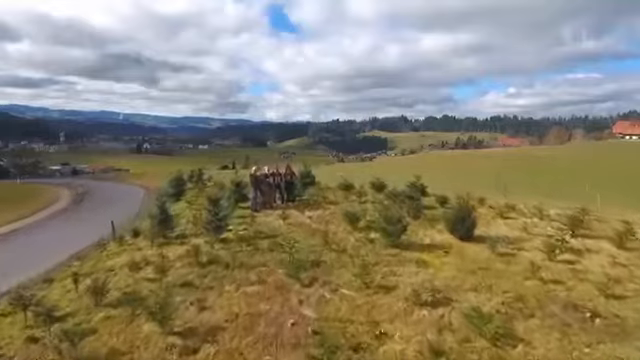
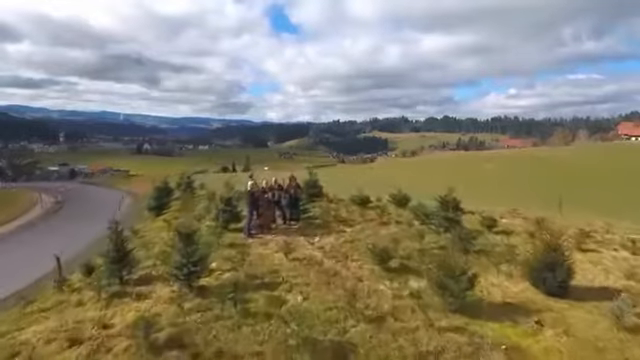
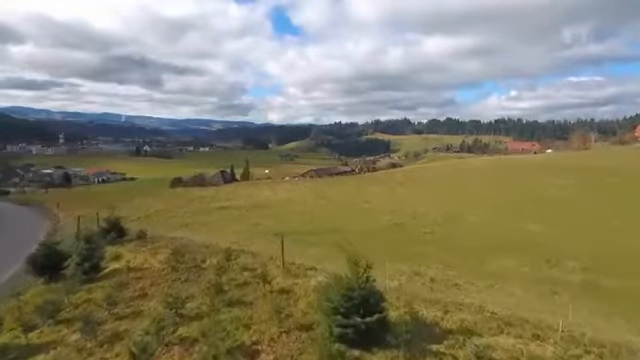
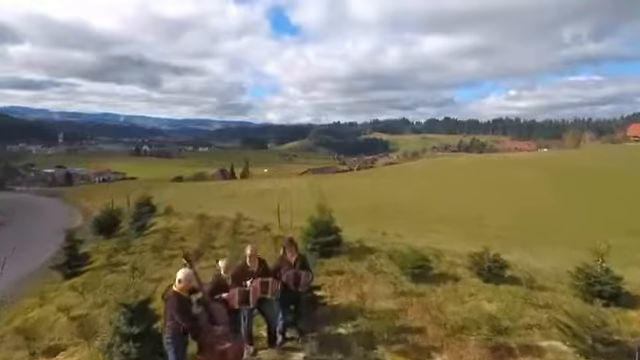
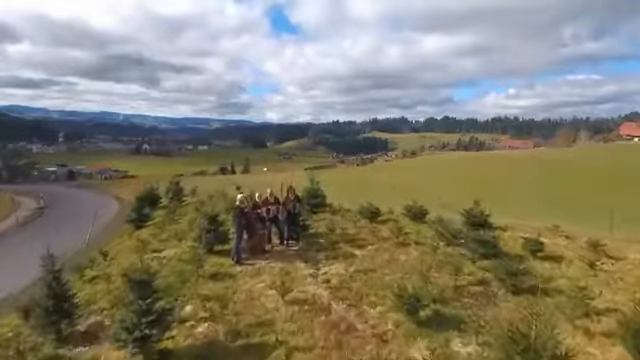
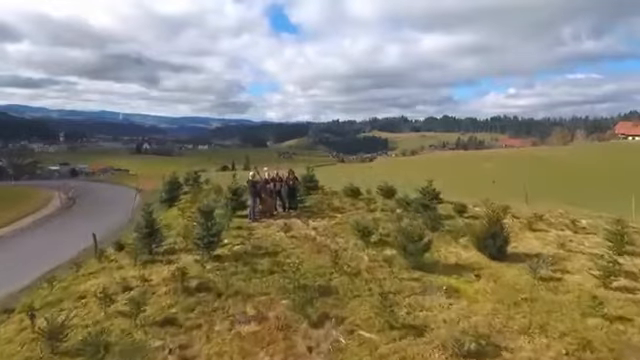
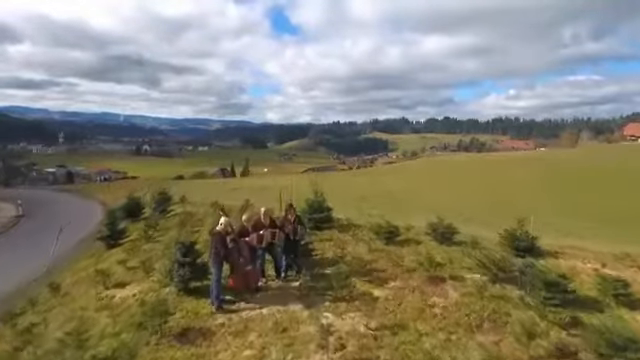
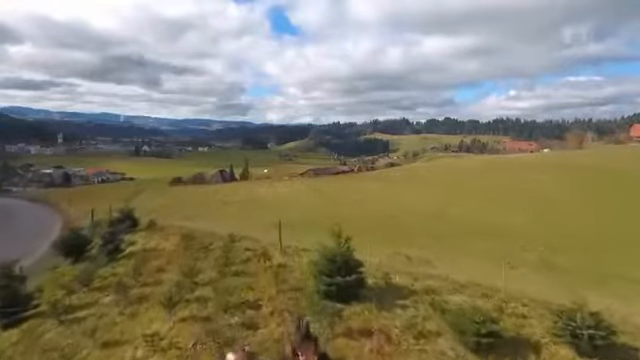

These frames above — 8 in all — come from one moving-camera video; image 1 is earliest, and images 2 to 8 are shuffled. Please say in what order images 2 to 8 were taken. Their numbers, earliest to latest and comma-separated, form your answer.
6, 2, 5, 7, 4, 8, 3
